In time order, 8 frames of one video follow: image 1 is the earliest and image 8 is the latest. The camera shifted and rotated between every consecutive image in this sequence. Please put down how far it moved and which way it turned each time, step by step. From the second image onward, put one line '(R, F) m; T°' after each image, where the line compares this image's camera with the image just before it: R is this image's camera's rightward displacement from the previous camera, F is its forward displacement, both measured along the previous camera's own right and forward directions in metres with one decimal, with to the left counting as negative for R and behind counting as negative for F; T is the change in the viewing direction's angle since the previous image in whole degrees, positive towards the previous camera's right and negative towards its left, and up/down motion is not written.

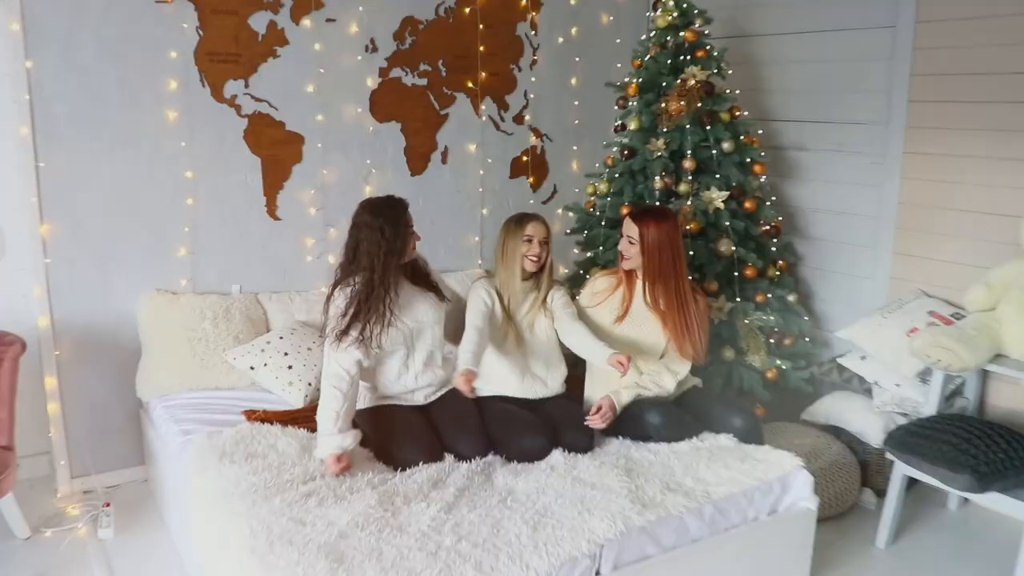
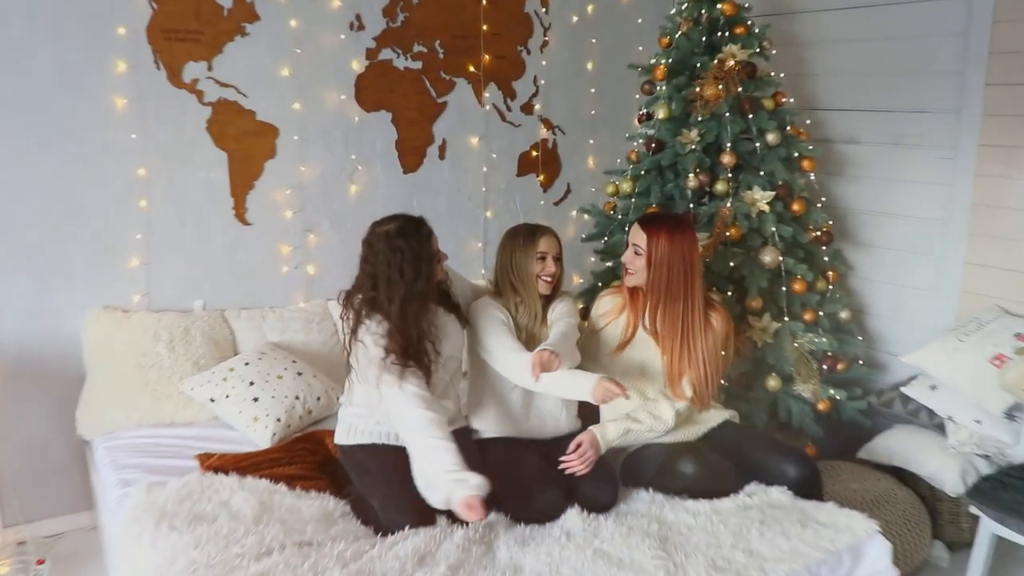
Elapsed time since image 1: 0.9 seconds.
(0.0, +0.5) m; -1°
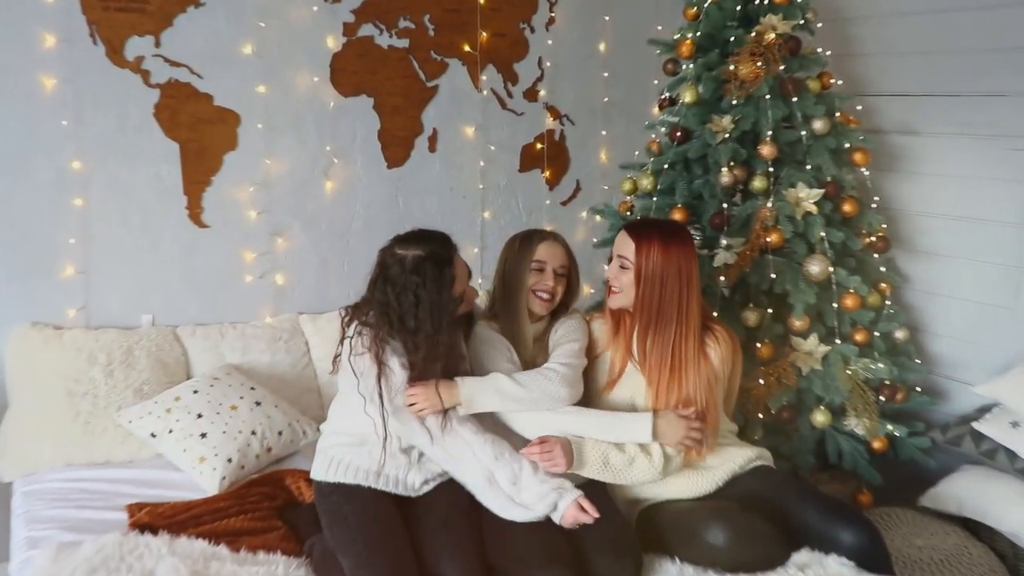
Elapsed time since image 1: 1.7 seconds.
(0.0, +0.4) m; -1°
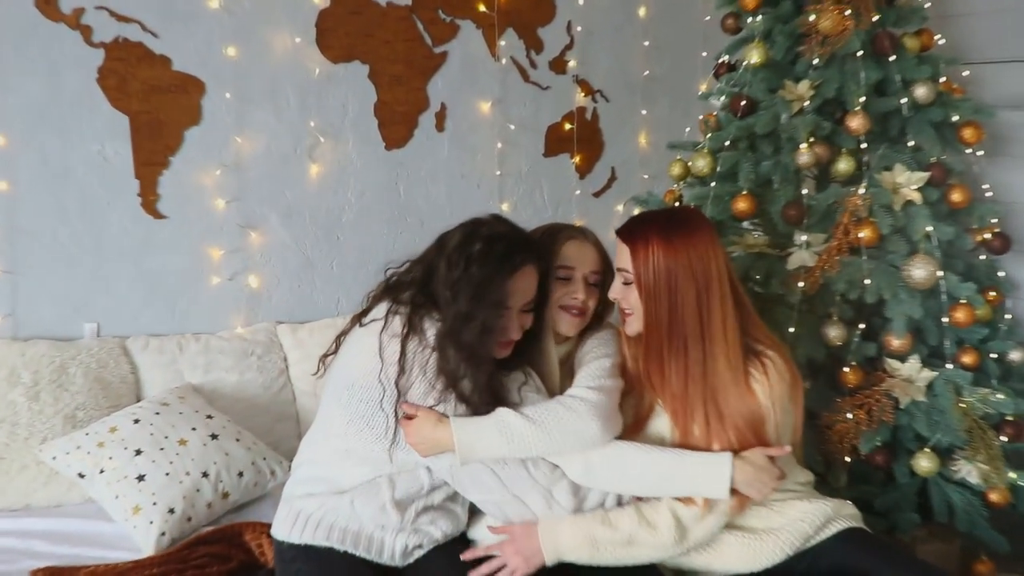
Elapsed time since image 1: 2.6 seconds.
(0.0, +0.5) m; -2°
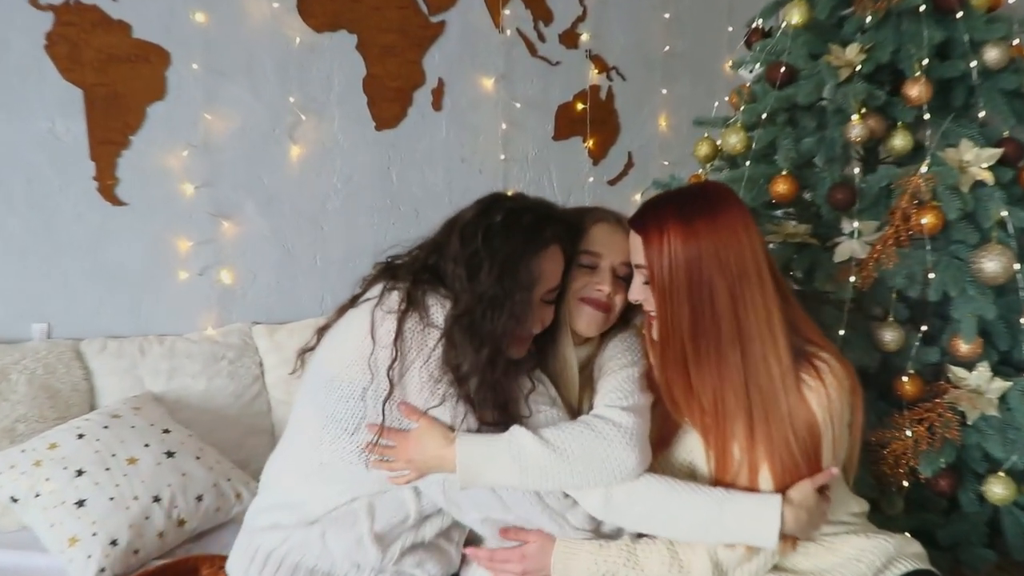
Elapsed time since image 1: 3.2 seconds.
(0.0, +0.2) m; -1°
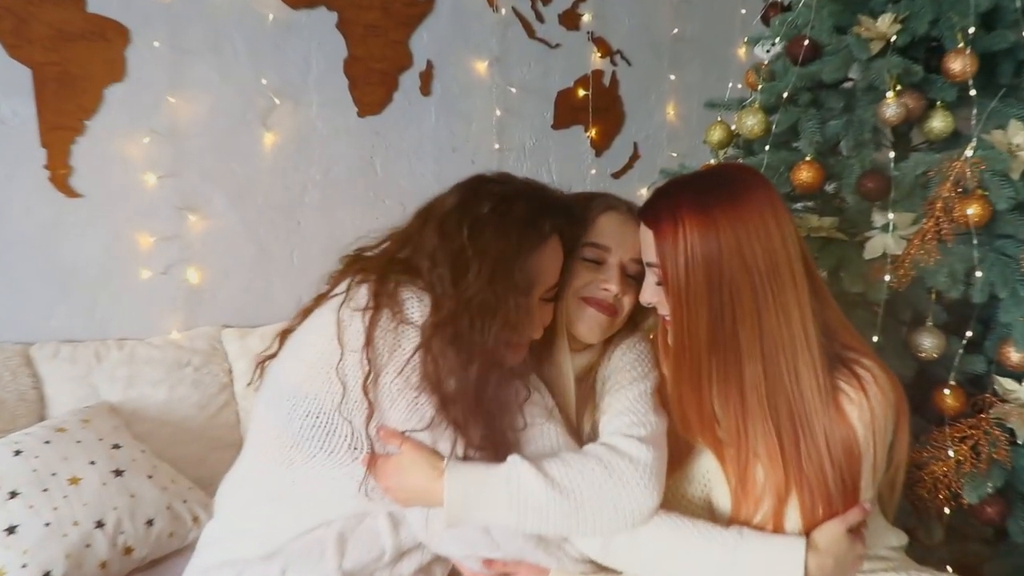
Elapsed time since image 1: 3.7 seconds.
(0.0, +0.2) m; 0°
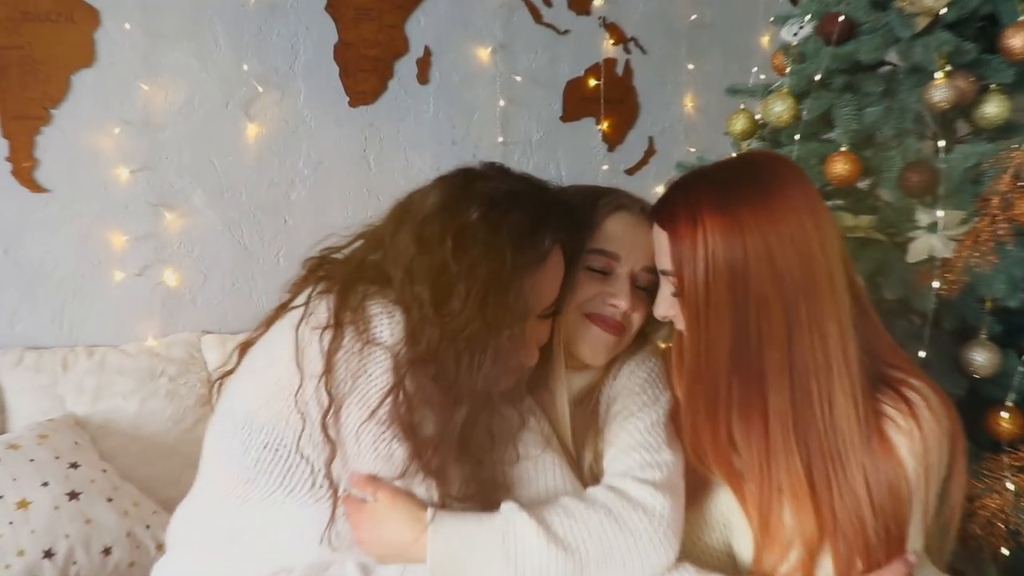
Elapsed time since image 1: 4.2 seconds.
(0.0, +0.1) m; -1°
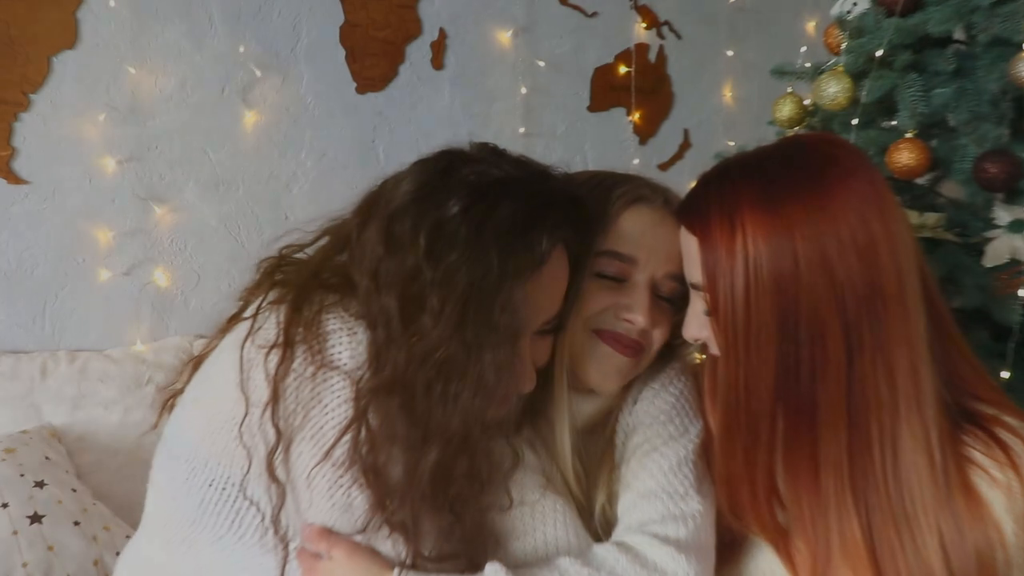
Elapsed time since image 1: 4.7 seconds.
(0.0, +0.2) m; -2°
